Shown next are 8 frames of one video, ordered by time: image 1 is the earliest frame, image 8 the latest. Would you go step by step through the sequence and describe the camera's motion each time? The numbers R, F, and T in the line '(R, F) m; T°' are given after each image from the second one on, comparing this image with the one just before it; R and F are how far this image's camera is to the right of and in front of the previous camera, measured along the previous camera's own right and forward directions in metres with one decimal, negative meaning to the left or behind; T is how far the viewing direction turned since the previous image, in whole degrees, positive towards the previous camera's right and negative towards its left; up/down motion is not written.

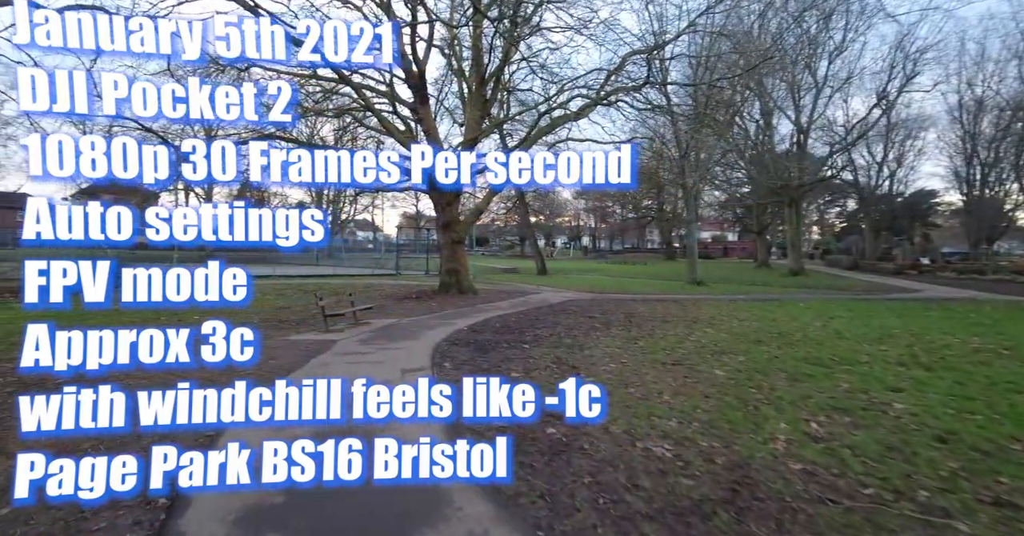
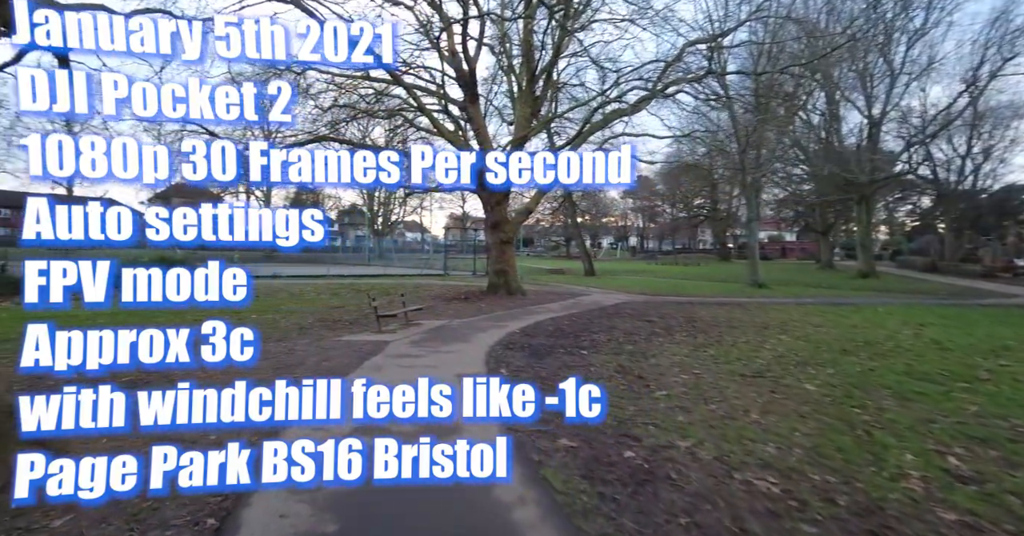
(-0.2, +0.4) m; -5°
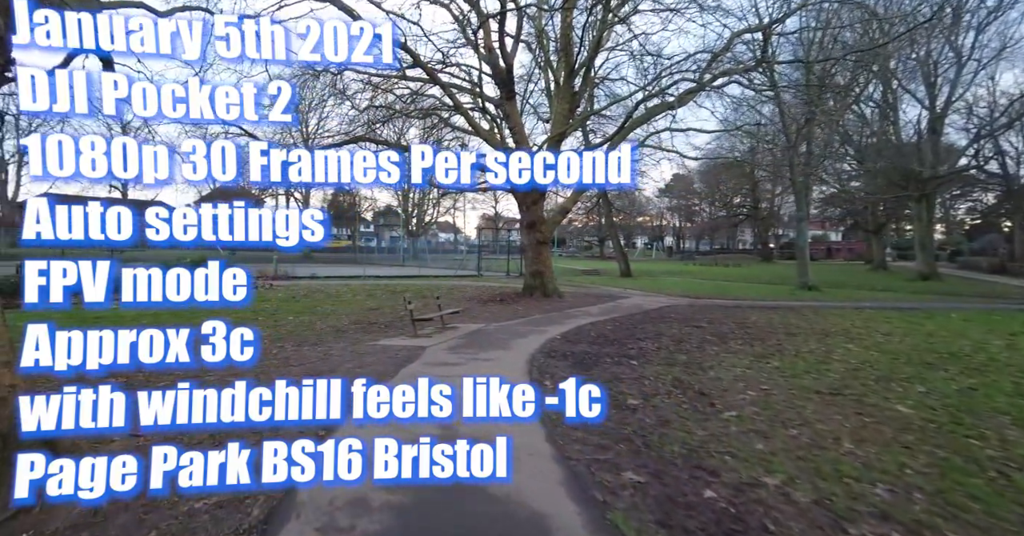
(-0.2, +0.4) m; -4°
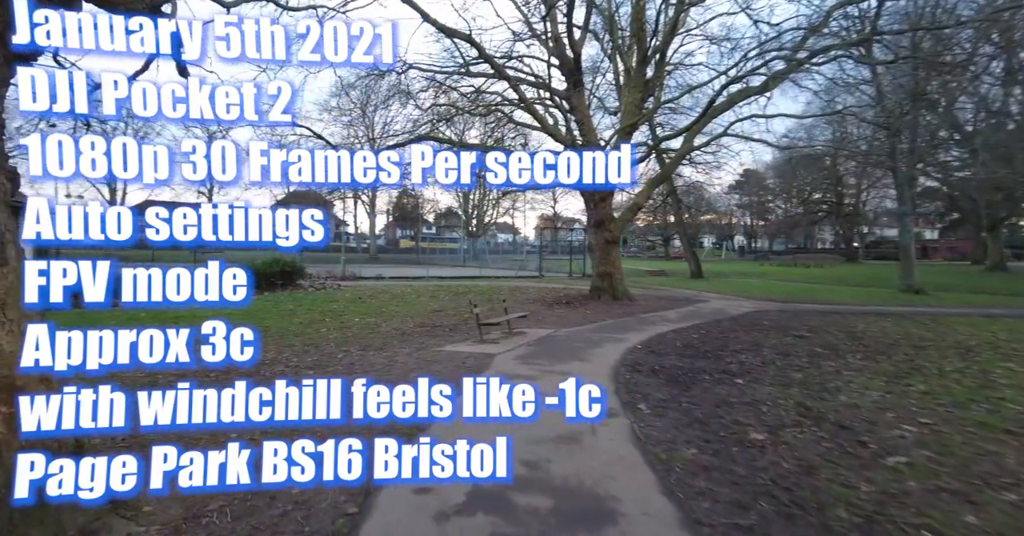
(-0.3, +0.7) m; -7°
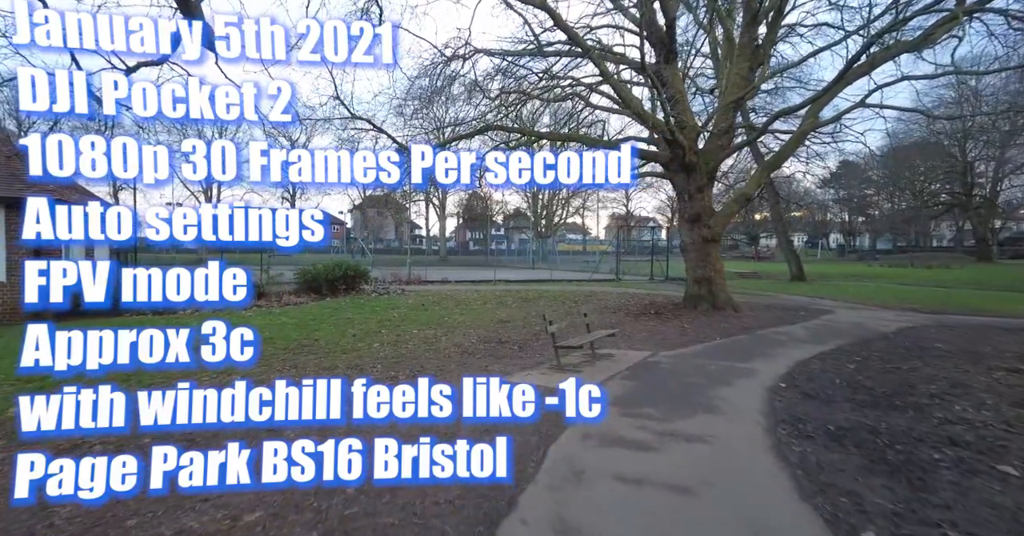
(-0.3, +1.9) m; -8°
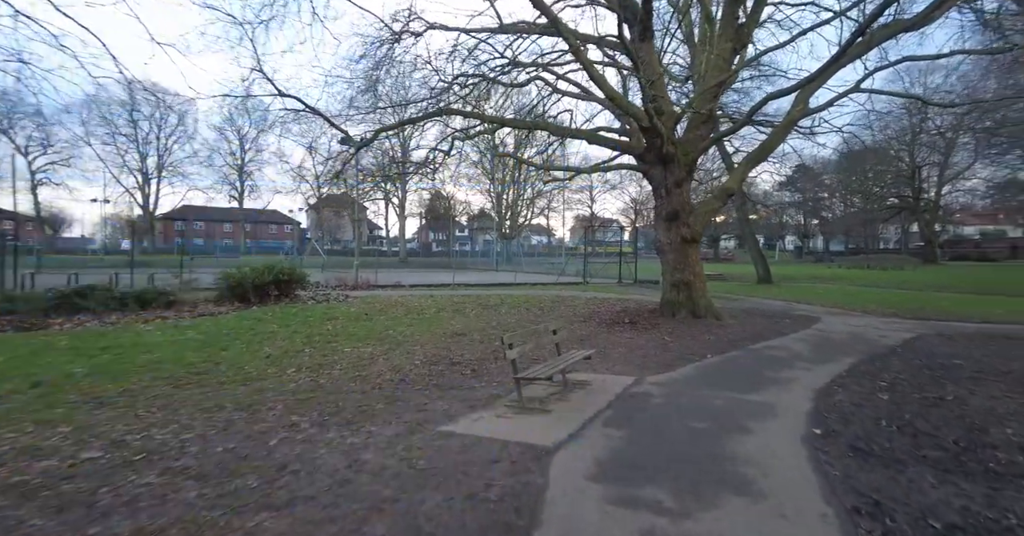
(+0.2, +1.8) m; +4°
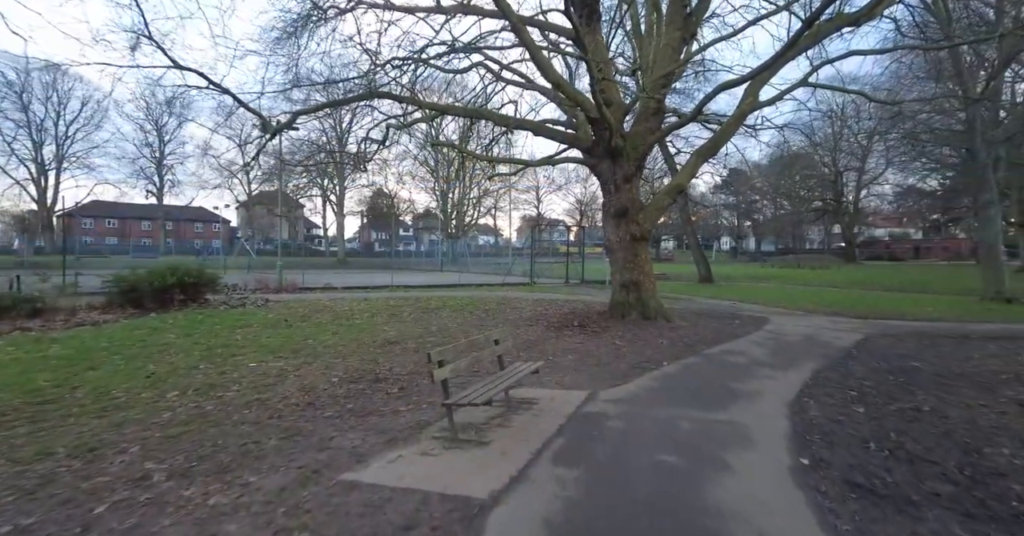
(+0.2, +1.0) m; +6°
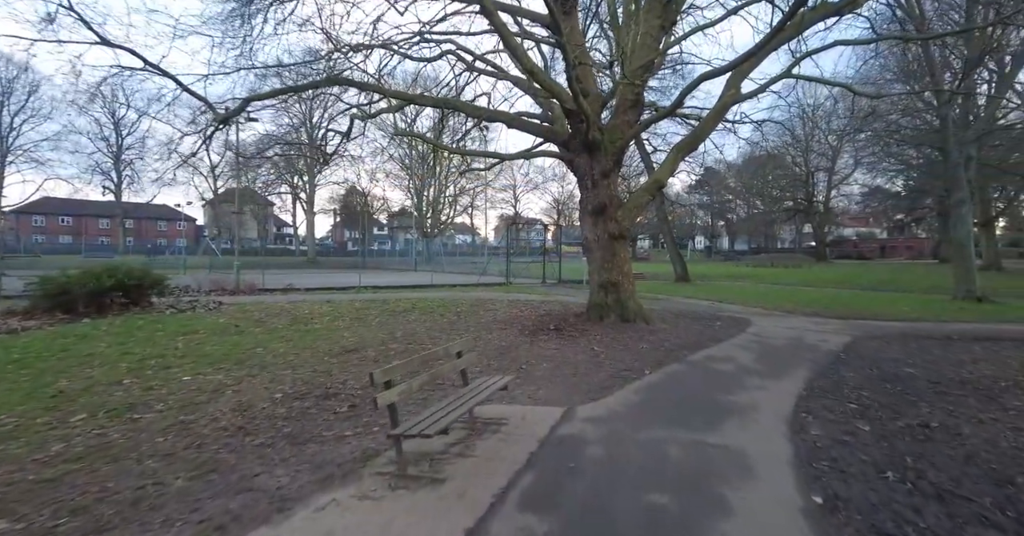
(+0.1, +0.7) m; +3°
